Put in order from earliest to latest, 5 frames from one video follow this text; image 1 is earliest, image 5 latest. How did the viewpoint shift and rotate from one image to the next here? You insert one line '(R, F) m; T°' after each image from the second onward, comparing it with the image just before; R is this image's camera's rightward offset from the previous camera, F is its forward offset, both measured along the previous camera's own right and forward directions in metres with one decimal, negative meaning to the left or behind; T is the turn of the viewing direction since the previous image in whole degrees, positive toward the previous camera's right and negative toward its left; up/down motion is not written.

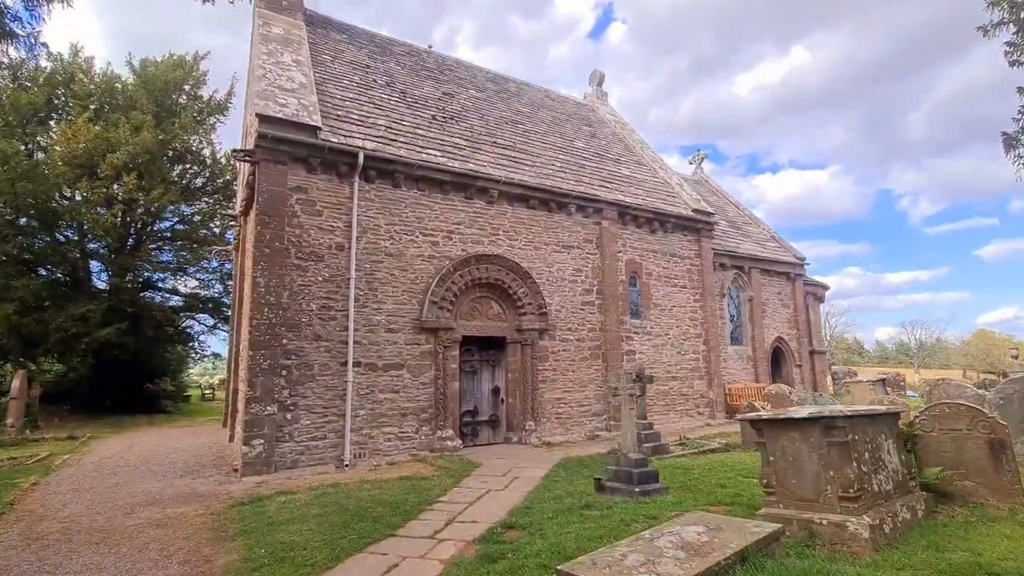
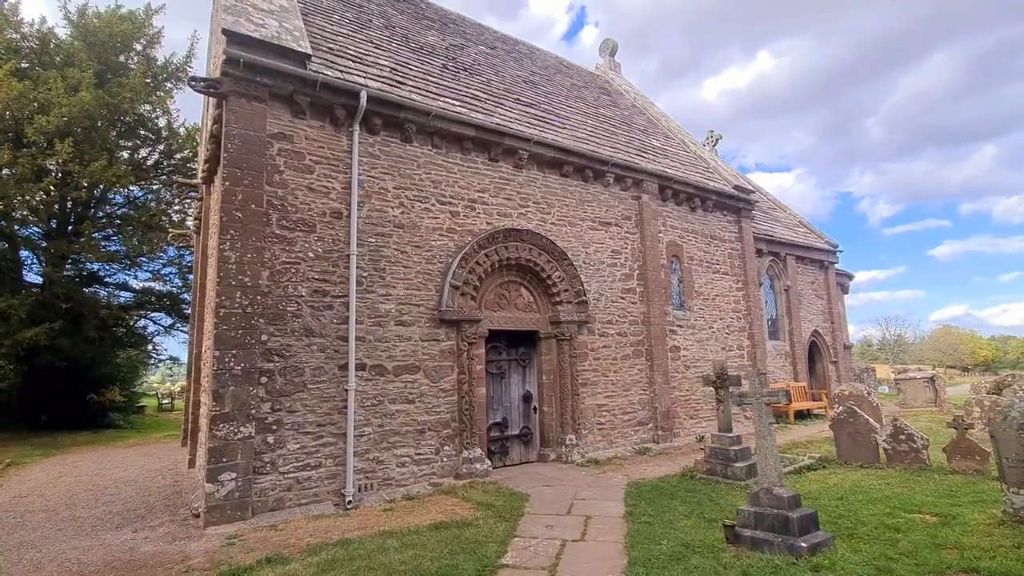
(-1.2, +2.2) m; +3°
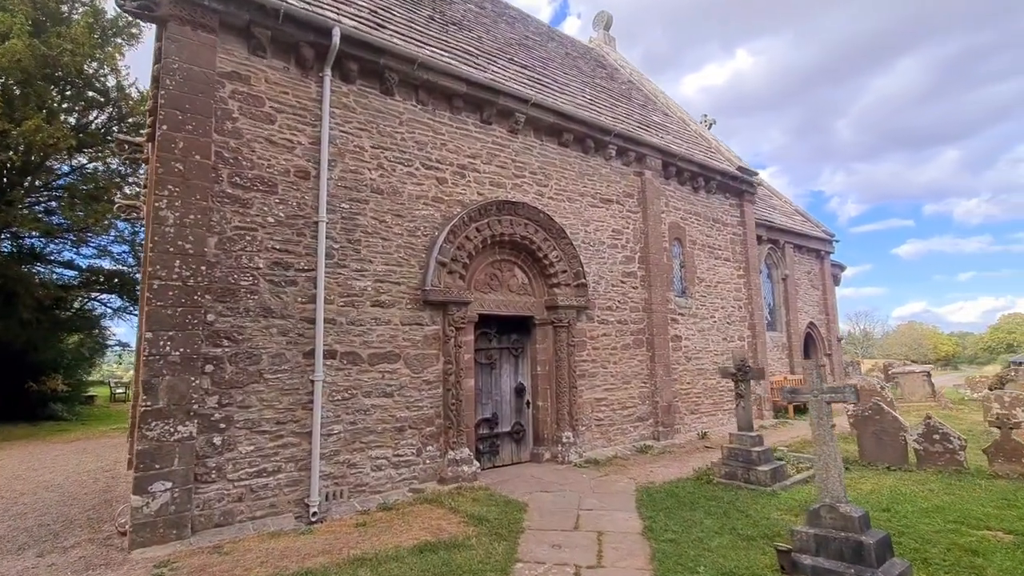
(-0.3, +1.0) m; +3°
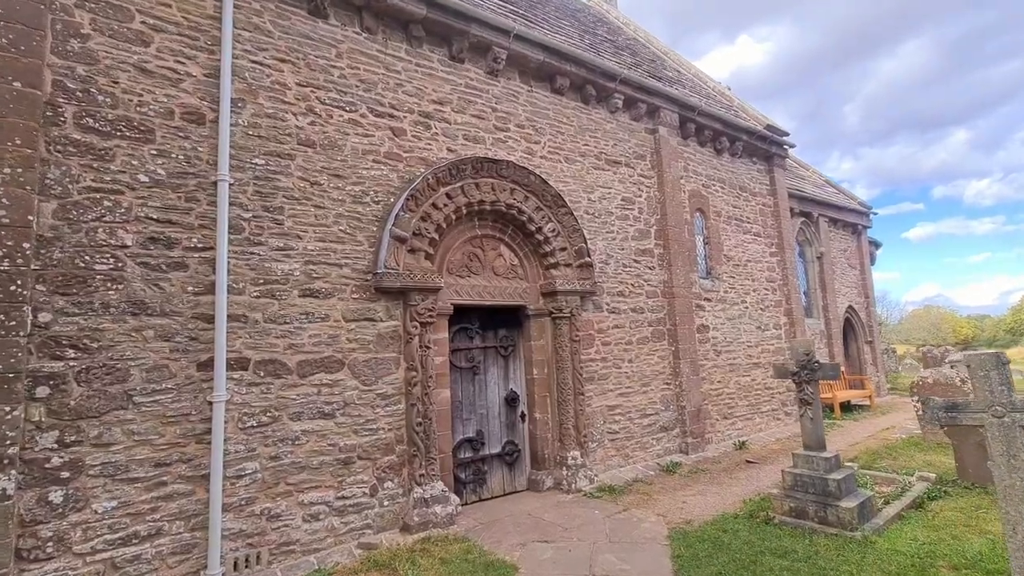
(+0.3, +1.8) m; -1°
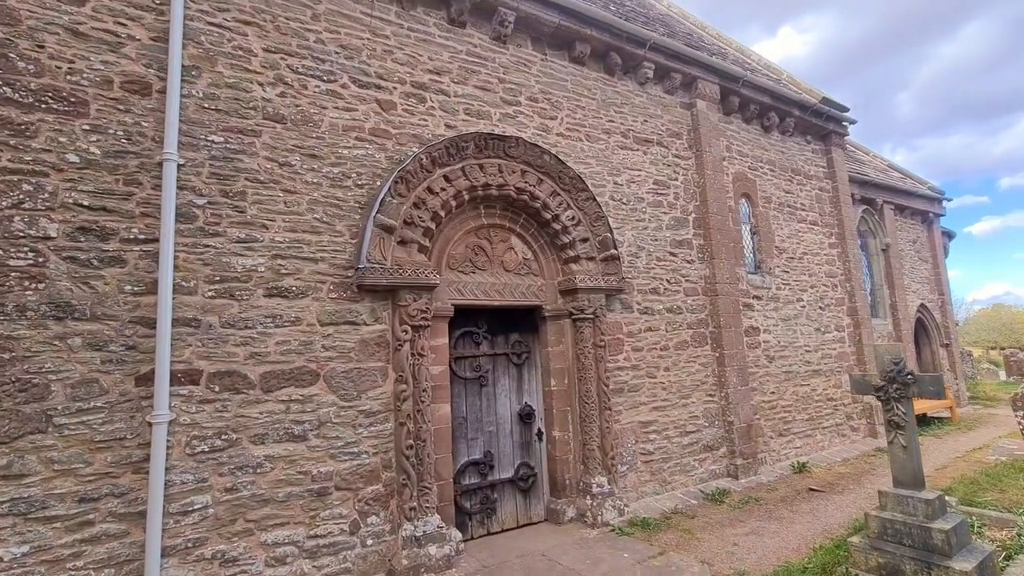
(+0.3, +0.9) m; -4°
